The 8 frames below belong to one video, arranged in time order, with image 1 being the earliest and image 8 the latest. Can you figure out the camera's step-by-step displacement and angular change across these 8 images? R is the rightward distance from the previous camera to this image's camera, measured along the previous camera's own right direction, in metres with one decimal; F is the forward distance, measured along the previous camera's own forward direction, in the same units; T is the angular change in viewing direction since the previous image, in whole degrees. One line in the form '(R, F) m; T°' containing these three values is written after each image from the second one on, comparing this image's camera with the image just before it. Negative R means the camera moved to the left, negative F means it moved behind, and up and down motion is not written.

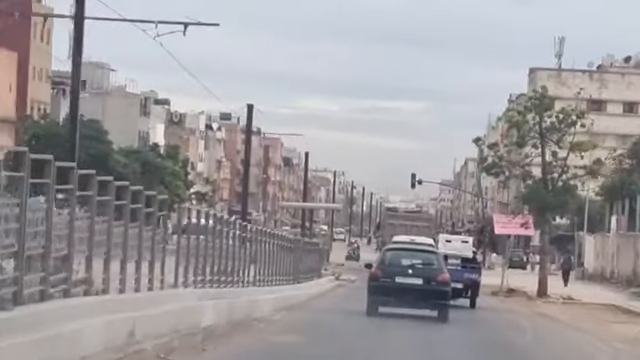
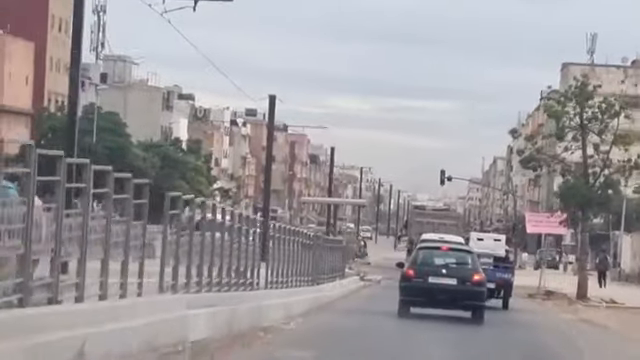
(+0.1, +2.8) m; -1°
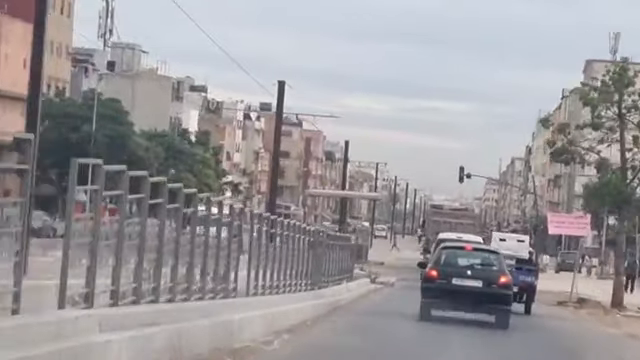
(+0.2, +4.0) m; -1°
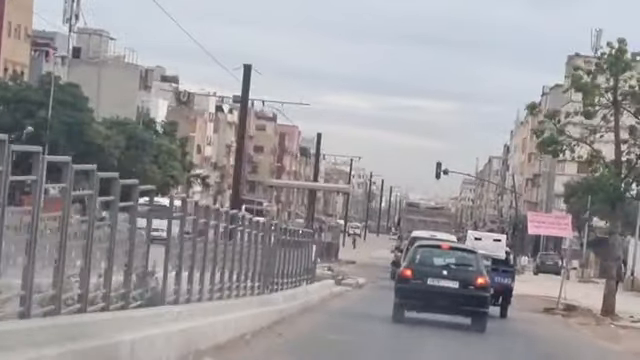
(+0.2, +3.5) m; +1°
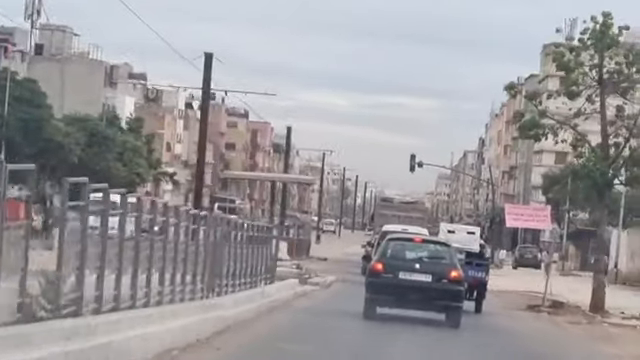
(+0.2, +2.6) m; +1°
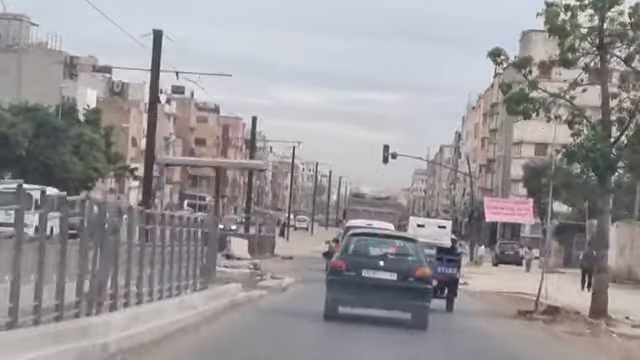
(+0.3, +4.5) m; +1°
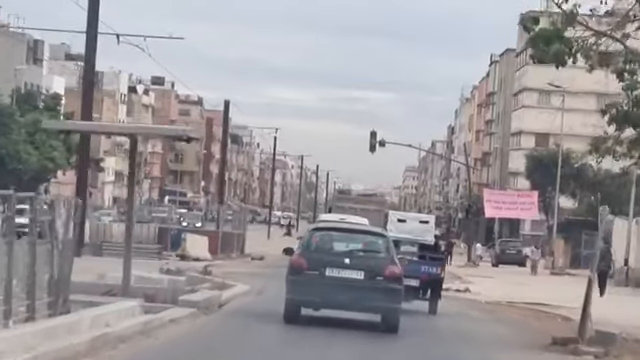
(+0.4, +7.4) m; 0°
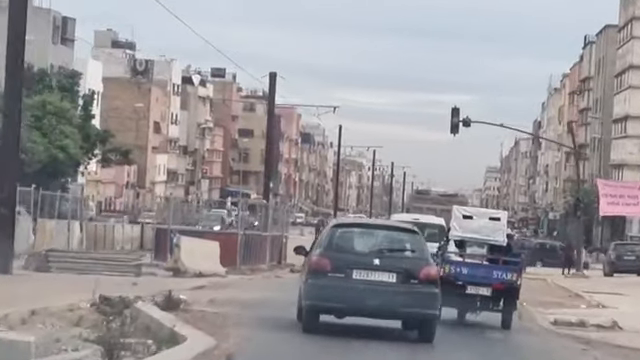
(+0.3, +12.7) m; -2°
